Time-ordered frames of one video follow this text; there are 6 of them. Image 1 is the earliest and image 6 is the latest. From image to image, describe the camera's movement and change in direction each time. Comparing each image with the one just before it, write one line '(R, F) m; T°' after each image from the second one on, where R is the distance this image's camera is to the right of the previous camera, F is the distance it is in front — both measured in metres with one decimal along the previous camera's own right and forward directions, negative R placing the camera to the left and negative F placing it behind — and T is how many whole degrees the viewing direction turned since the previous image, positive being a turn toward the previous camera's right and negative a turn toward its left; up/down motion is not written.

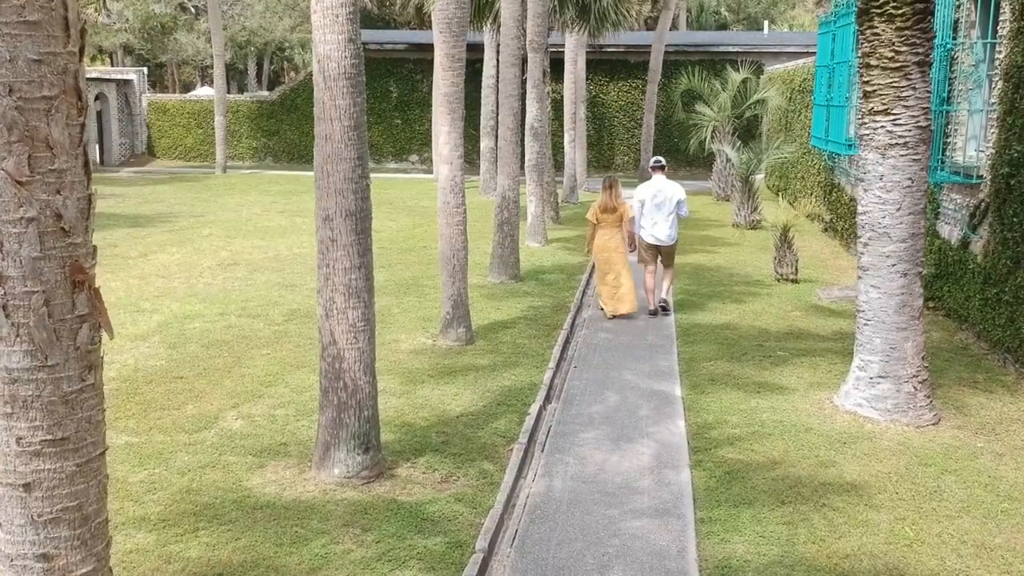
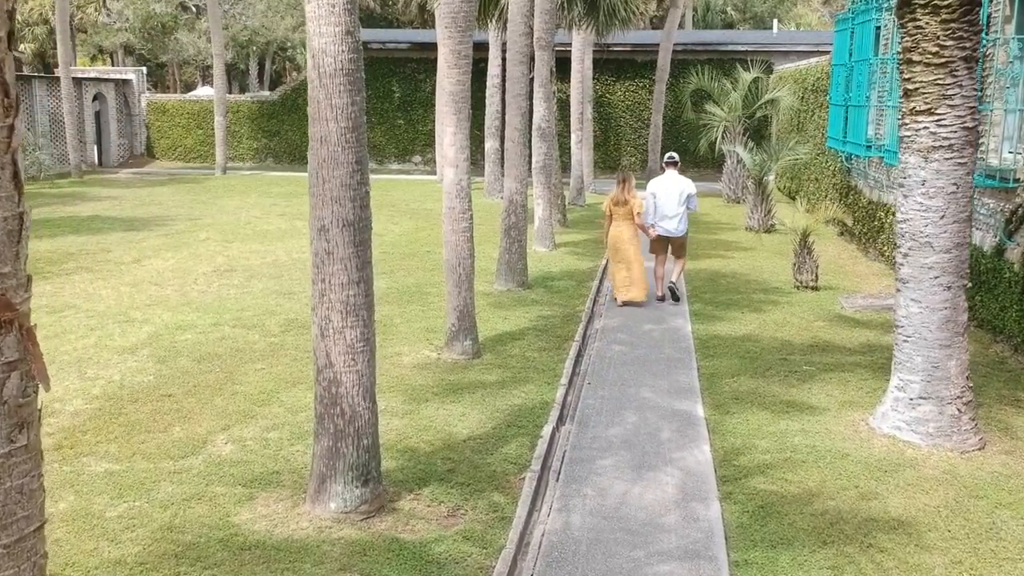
(0.0, +0.5) m; 0°
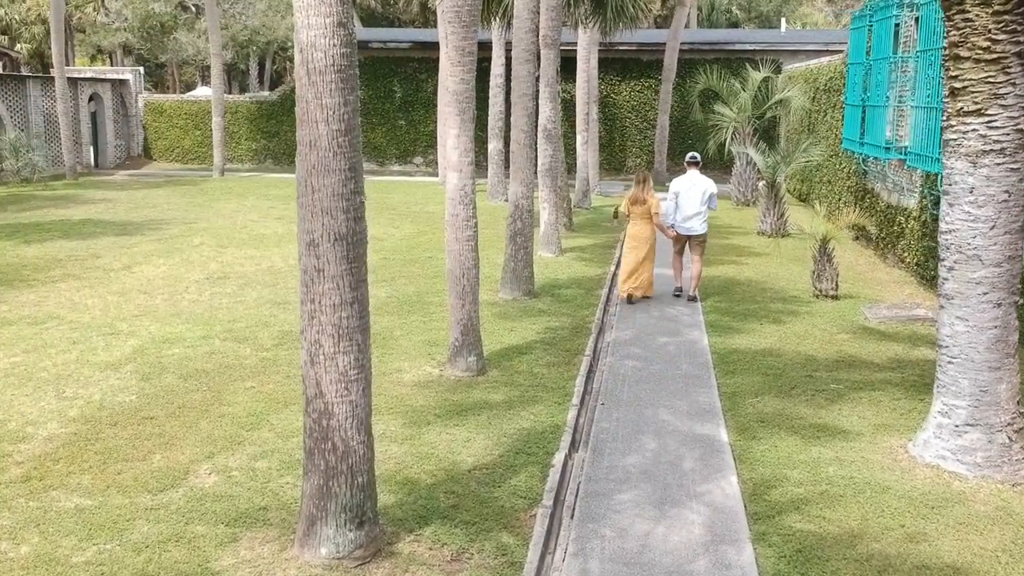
(0.0, +0.5) m; 0°
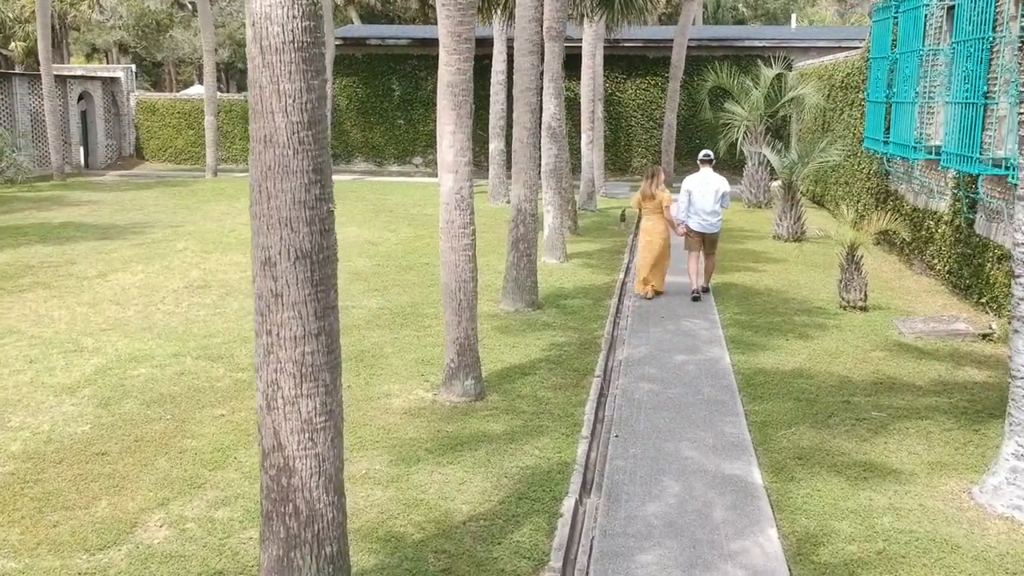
(0.0, +0.8) m; 0°
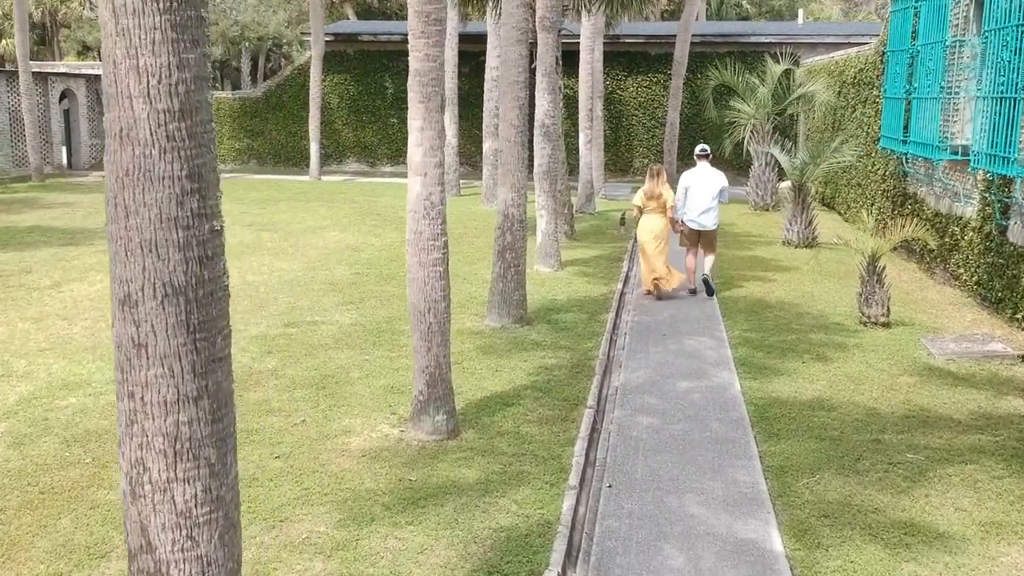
(+0.1, +0.9) m; 0°
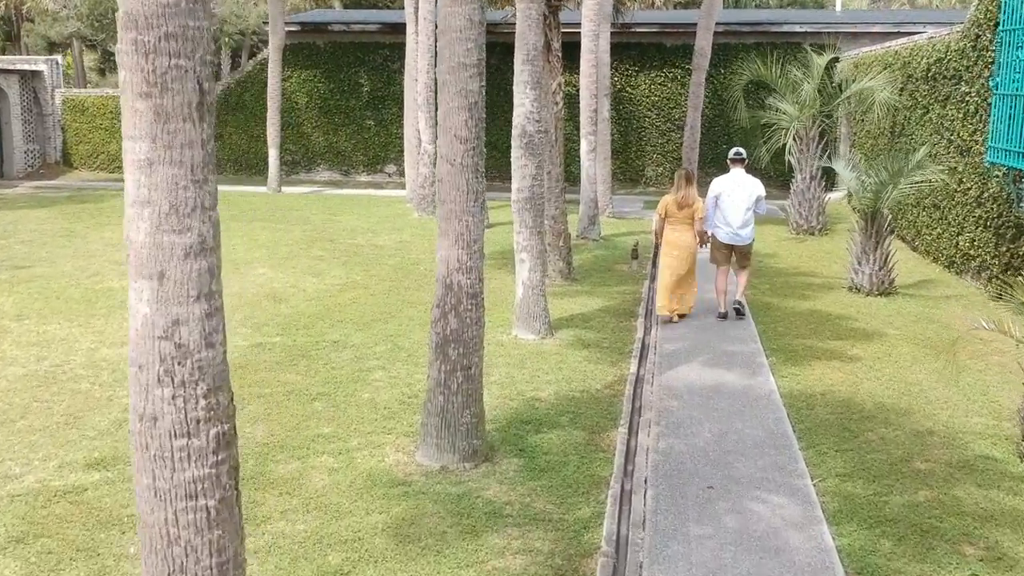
(+0.2, +3.4) m; 0°
